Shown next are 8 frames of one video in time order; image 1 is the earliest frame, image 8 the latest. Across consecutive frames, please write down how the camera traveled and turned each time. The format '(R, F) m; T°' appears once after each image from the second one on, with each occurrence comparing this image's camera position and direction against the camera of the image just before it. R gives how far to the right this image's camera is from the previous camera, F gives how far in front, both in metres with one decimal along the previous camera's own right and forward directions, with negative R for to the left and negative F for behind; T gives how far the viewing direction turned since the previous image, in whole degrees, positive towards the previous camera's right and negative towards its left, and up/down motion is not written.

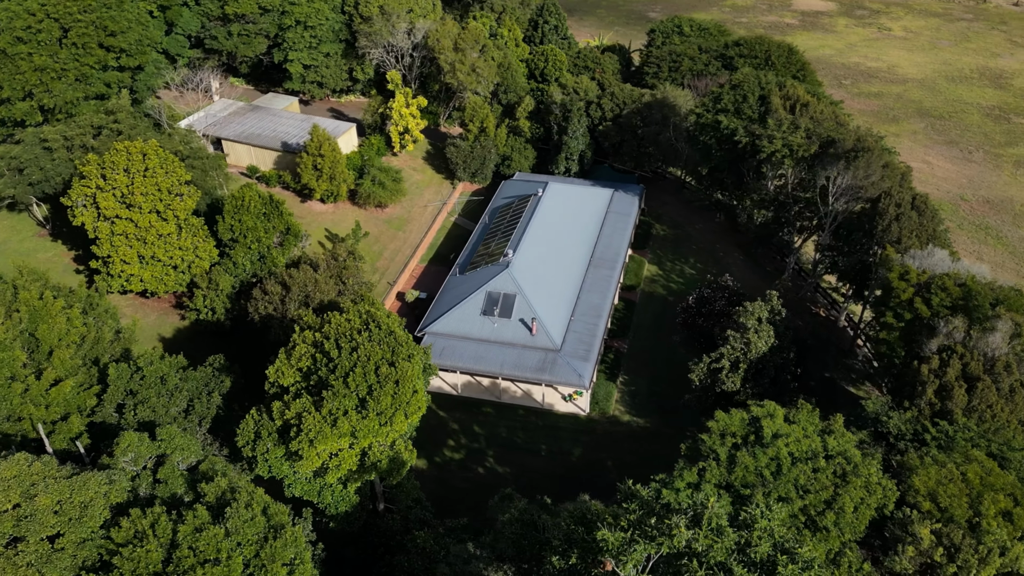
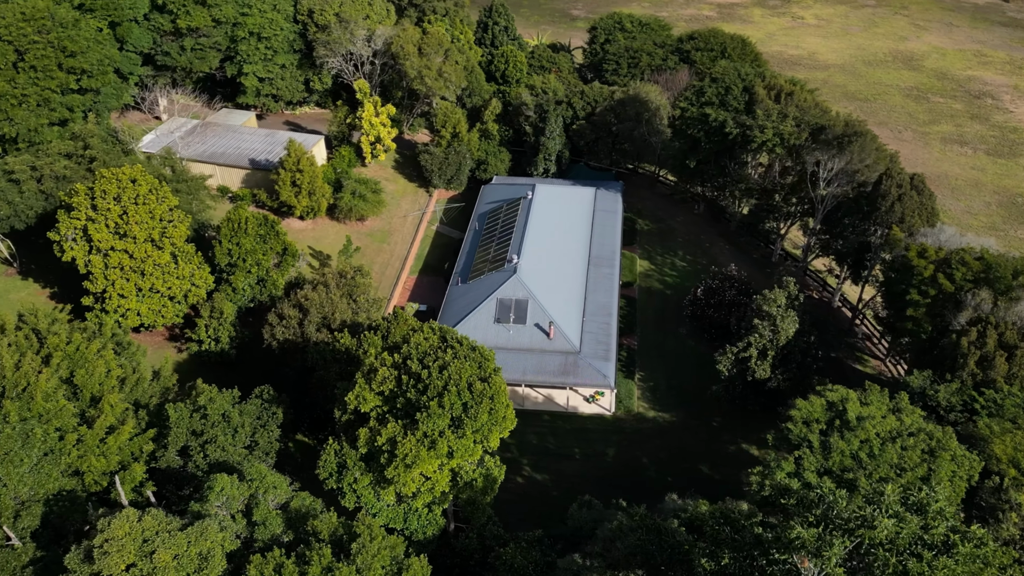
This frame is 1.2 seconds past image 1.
(-5.1, +0.7) m; +7°
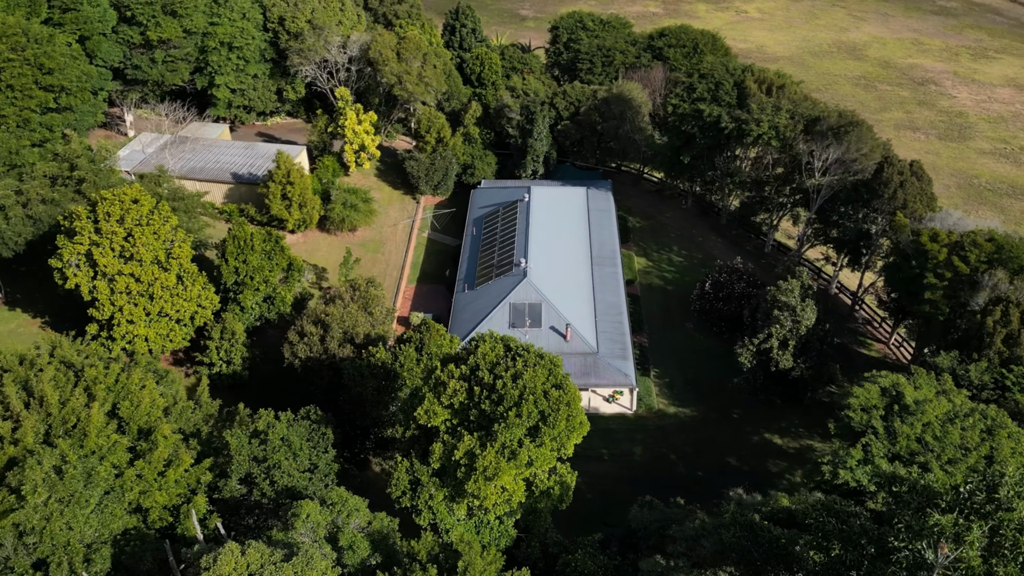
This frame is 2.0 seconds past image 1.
(-3.6, +0.5) m; +5°
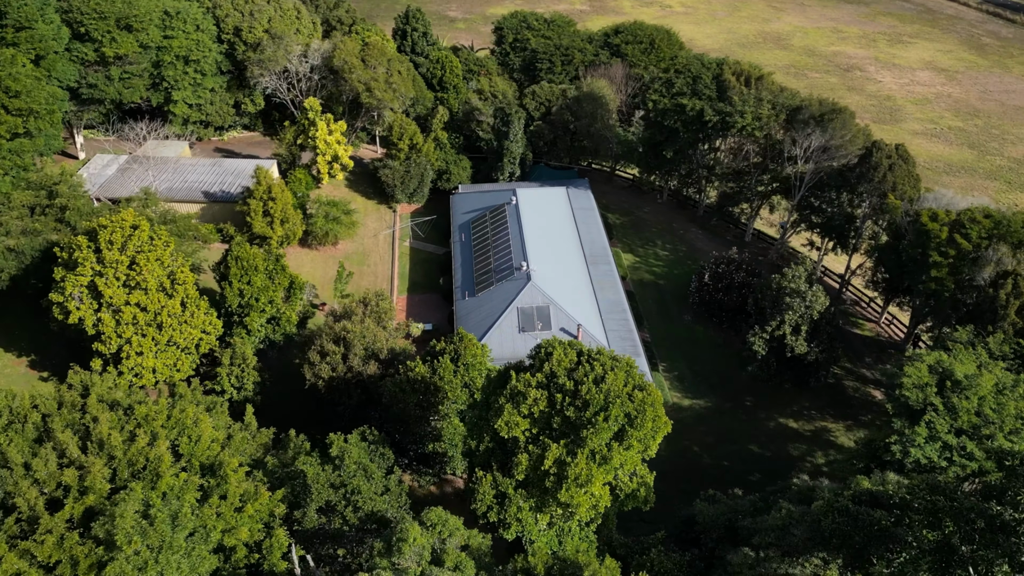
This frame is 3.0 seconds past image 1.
(-4.3, +0.6) m; +6°
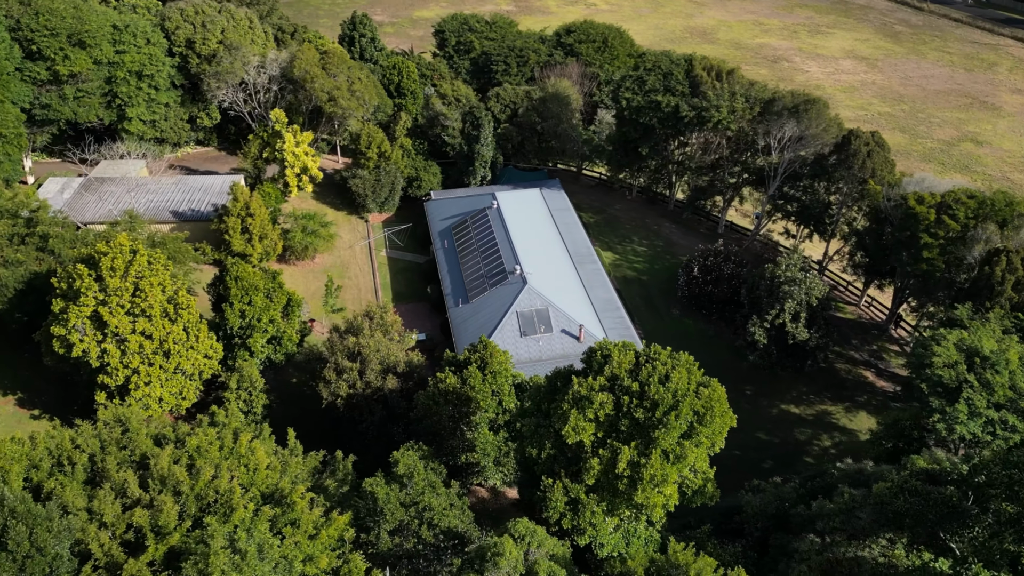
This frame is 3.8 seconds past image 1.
(-3.8, +0.4) m; +6°
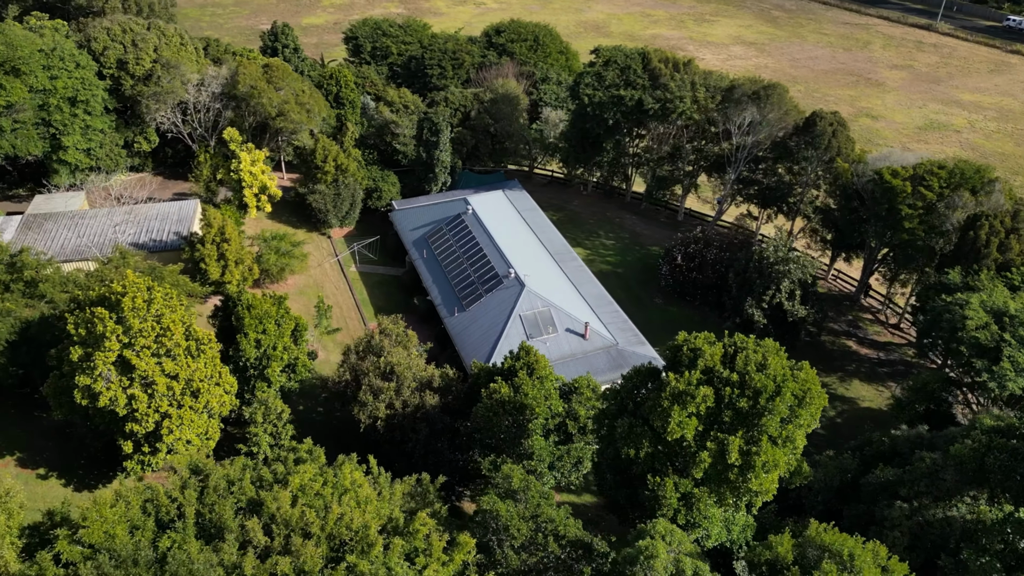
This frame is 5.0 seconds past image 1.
(-5.8, +0.7) m; +9°
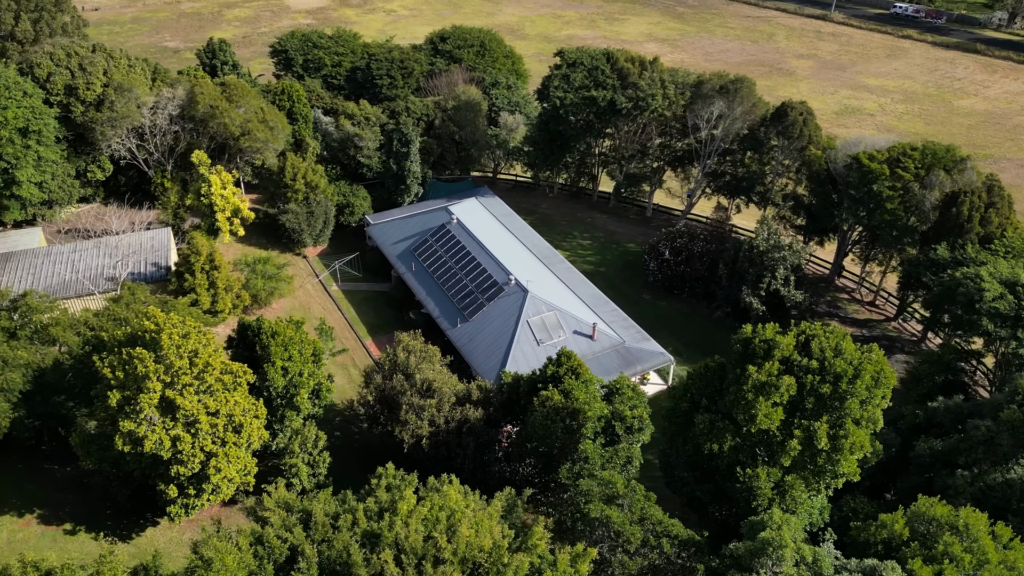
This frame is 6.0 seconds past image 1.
(-4.9, +0.5) m; +7°
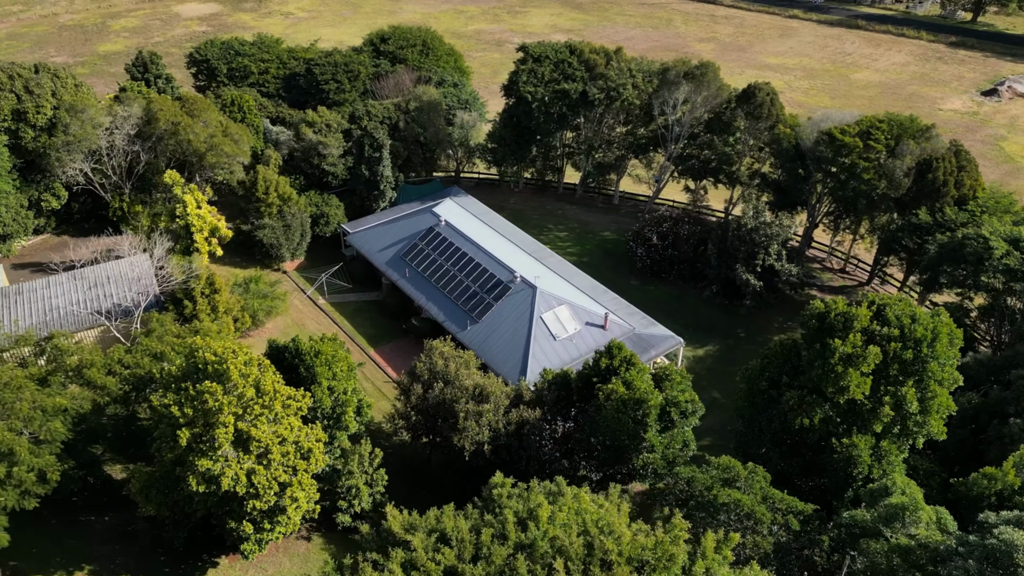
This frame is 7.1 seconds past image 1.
(-5.7, +0.6) m; +8°
